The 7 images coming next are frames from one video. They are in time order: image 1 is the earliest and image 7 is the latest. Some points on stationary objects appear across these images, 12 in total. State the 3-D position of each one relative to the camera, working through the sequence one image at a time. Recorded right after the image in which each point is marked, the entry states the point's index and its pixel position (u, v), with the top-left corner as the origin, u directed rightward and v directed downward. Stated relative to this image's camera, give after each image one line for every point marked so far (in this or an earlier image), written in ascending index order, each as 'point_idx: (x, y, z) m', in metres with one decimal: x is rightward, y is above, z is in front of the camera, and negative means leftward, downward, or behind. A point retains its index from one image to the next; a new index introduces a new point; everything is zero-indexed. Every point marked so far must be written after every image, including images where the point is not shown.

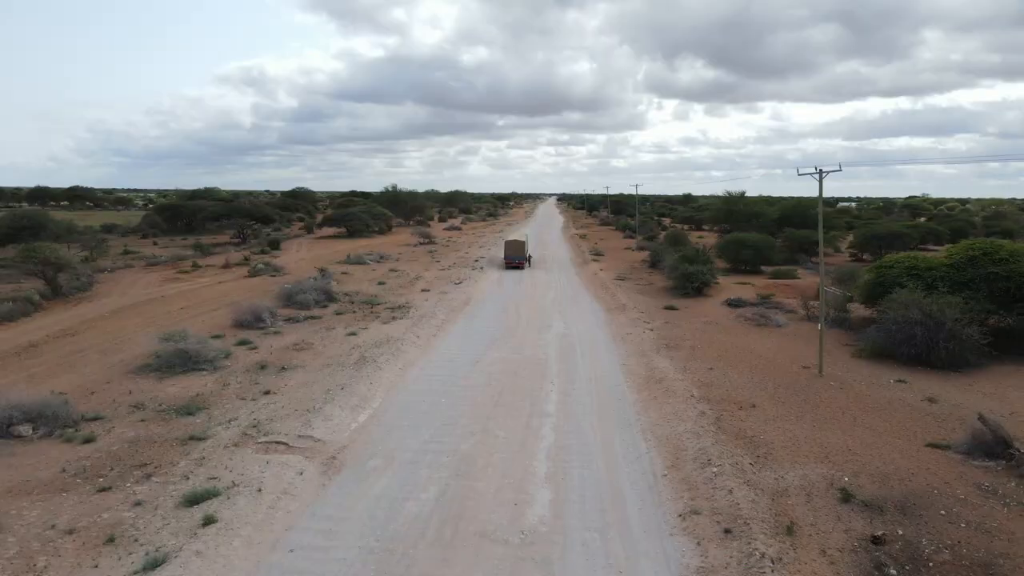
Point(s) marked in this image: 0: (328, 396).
0: (-4.2, -2.5, +15.1) m
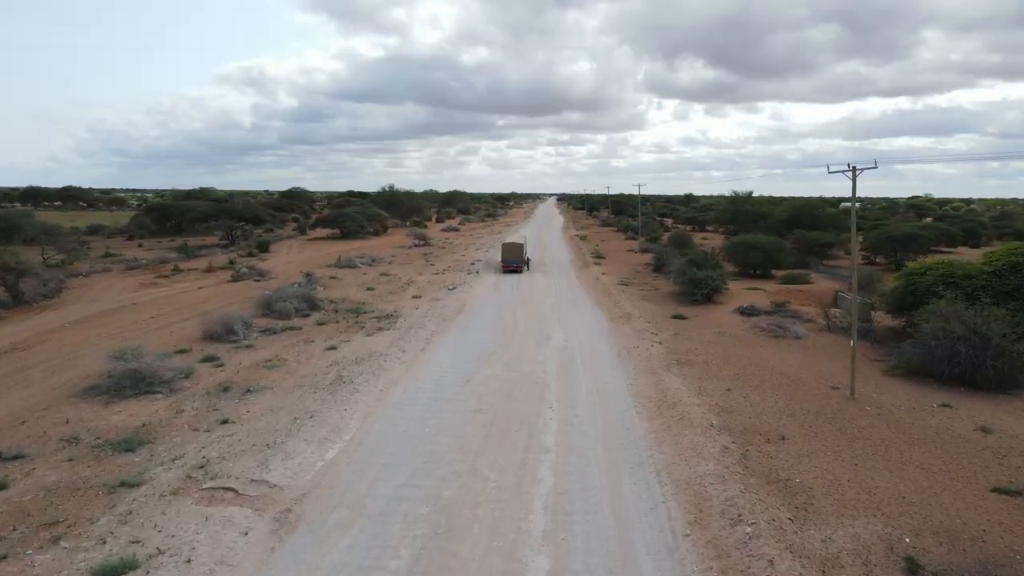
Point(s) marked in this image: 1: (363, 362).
0: (-4.4, -2.7, +13.1) m
1: (-4.0, -2.0, +17.9) m
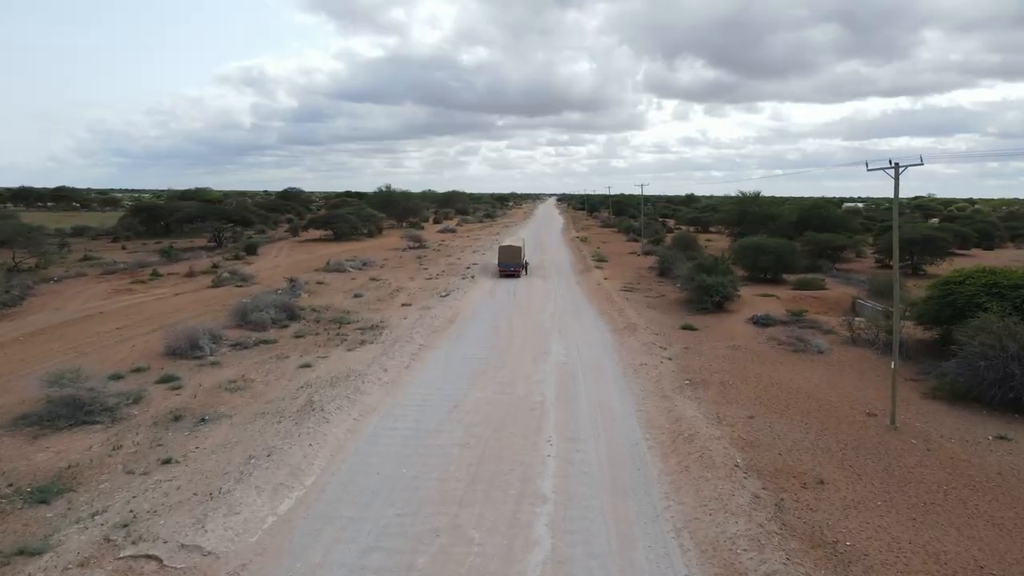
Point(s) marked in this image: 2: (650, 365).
0: (-4.5, -3.0, +11.2) m
1: (-4.2, -2.3, +15.9) m
2: (+3.8, -2.1, +18.2) m
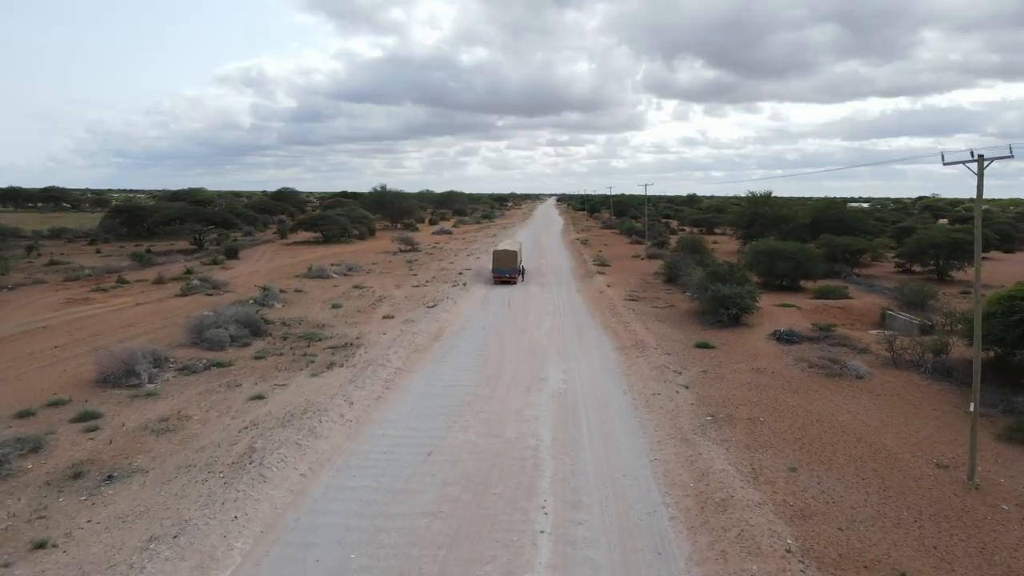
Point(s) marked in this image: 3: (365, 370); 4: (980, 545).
0: (-4.7, -3.4, +8.5) m
1: (-4.4, -2.7, +13.2) m
2: (+3.6, -2.5, +15.5) m
3: (-3.9, -2.2, +17.4) m
4: (+6.5, -3.6, +9.1) m
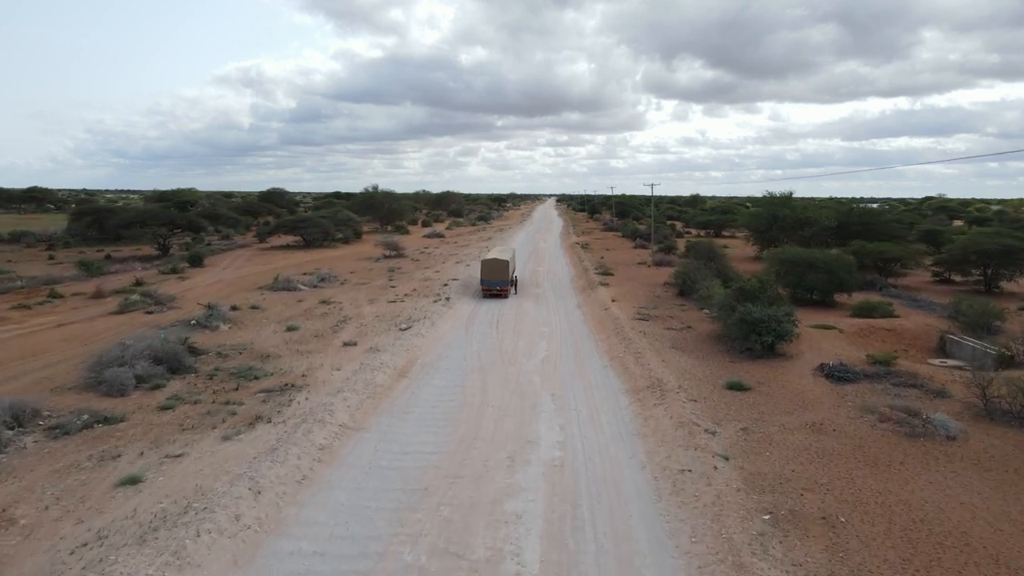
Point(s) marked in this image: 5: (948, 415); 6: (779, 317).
0: (-5.1, -4.1, +4.2) m
1: (-4.8, -3.3, +9.0) m
2: (+3.2, -3.2, +11.3) m
3: (-4.3, -2.8, +13.1) m
4: (+6.1, -4.2, +4.9) m
5: (+9.4, -2.7, +14.2) m
6: (+7.9, -0.9, +19.5) m
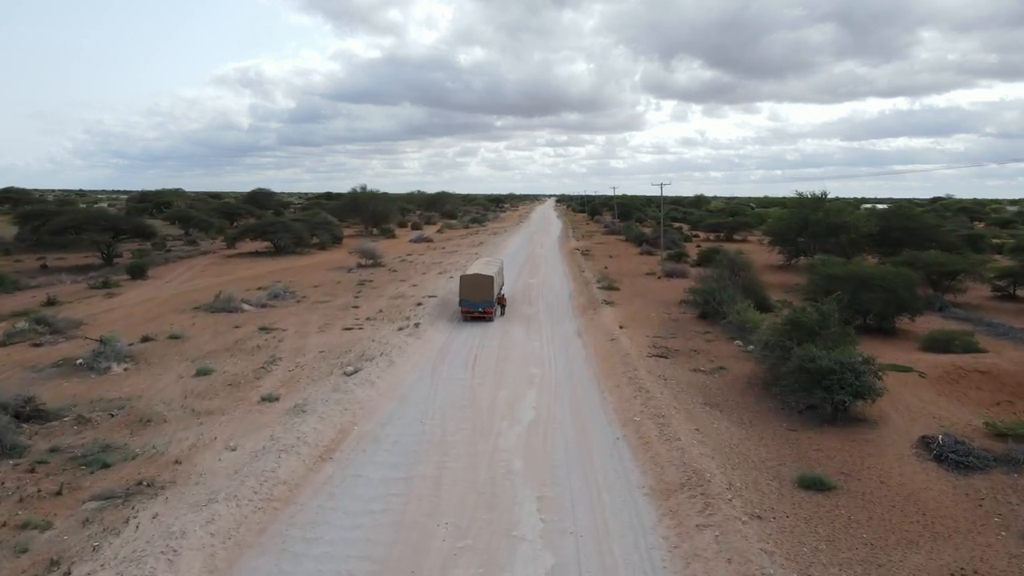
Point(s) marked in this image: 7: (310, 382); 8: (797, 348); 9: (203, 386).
0: (-5.7, -4.9, -1.2) m
1: (-5.4, -4.2, +3.6) m
2: (+2.7, -4.0, +5.9) m
3: (-4.8, -3.6, +7.7) m
4: (+5.6, -5.0, -0.5) m
5: (+8.9, -3.5, +8.8) m
6: (+7.4, -1.7, +14.2) m
7: (-5.1, -2.3, +16.6) m
8: (+6.6, -1.4, +15.4) m
9: (-7.6, -2.4, +16.3) m
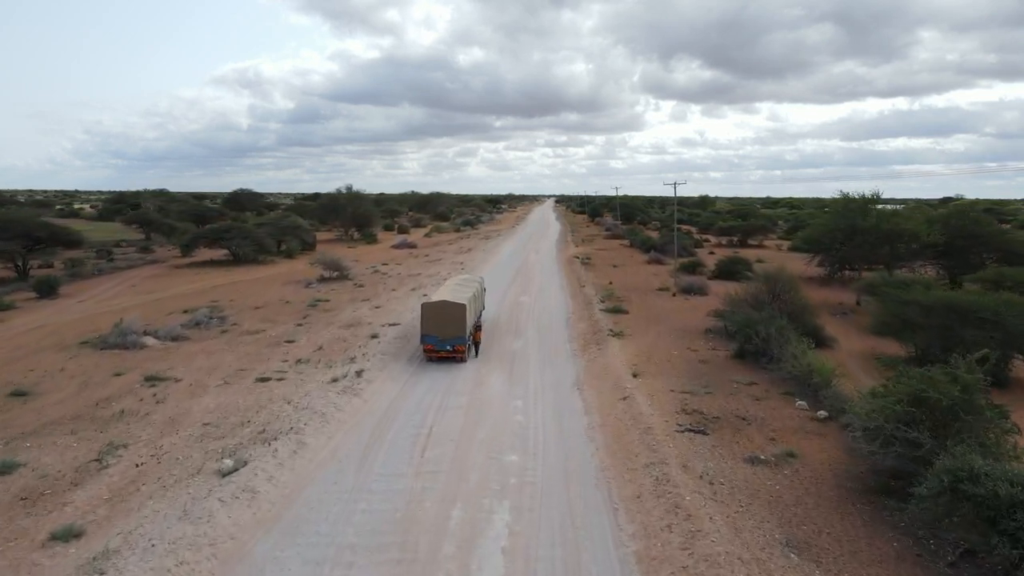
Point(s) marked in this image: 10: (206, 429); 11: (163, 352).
0: (-6.3, -5.8, -7.2) m
1: (-6.0, -5.0, -2.4) m
2: (+2.0, -4.9, -0.1) m
3: (-5.5, -4.5, +1.7) m
4: (+5.0, -5.9, -6.5) m
5: (+8.3, -4.4, +2.8) m
6: (+6.8, -2.5, +8.1) m
7: (-5.7, -3.2, +10.6) m
8: (+6.0, -2.3, +9.4) m
9: (-8.3, -3.3, +10.3) m
10: (-6.1, -2.8, +13.3) m
11: (-10.4, -1.8, +19.9) m
